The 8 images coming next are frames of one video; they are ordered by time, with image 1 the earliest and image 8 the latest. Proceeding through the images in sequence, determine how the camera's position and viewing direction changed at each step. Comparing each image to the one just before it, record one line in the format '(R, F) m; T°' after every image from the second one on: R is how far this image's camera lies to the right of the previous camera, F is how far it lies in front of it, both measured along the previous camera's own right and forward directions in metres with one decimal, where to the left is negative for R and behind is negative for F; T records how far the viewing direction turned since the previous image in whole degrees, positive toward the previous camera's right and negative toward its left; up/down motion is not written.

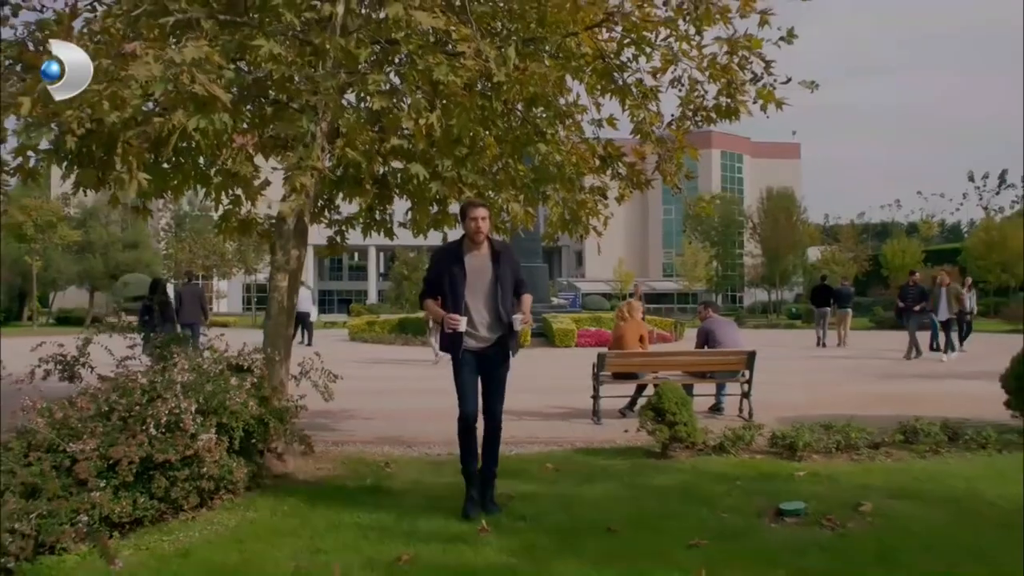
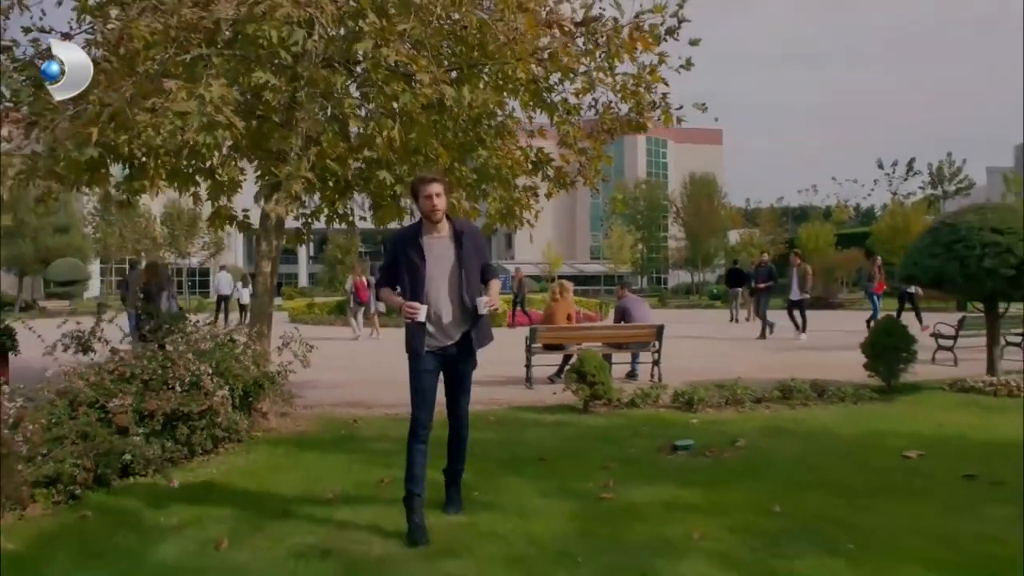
(-0.2, -1.5) m; +4°
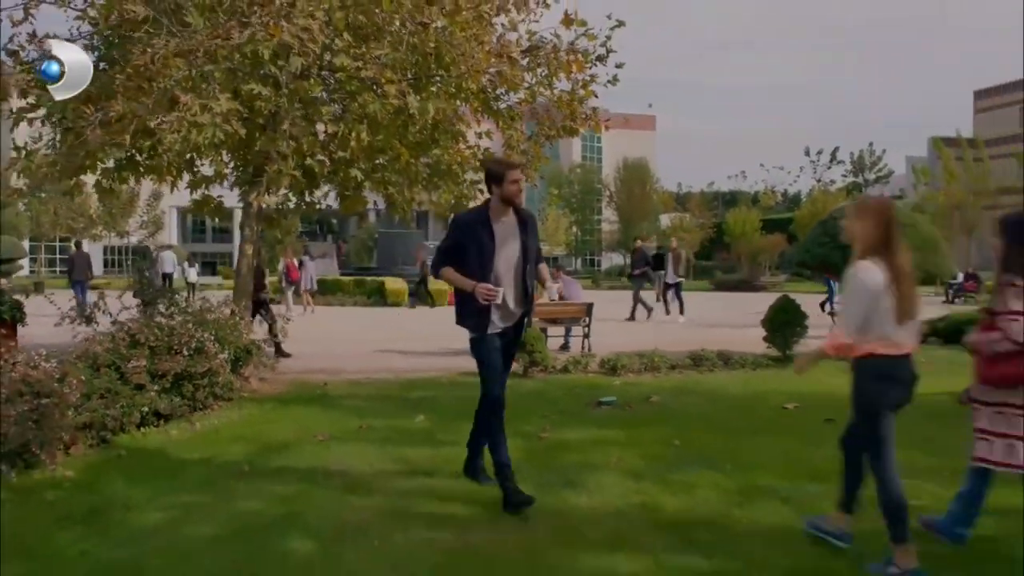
(-0.2, -1.4) m; +4°
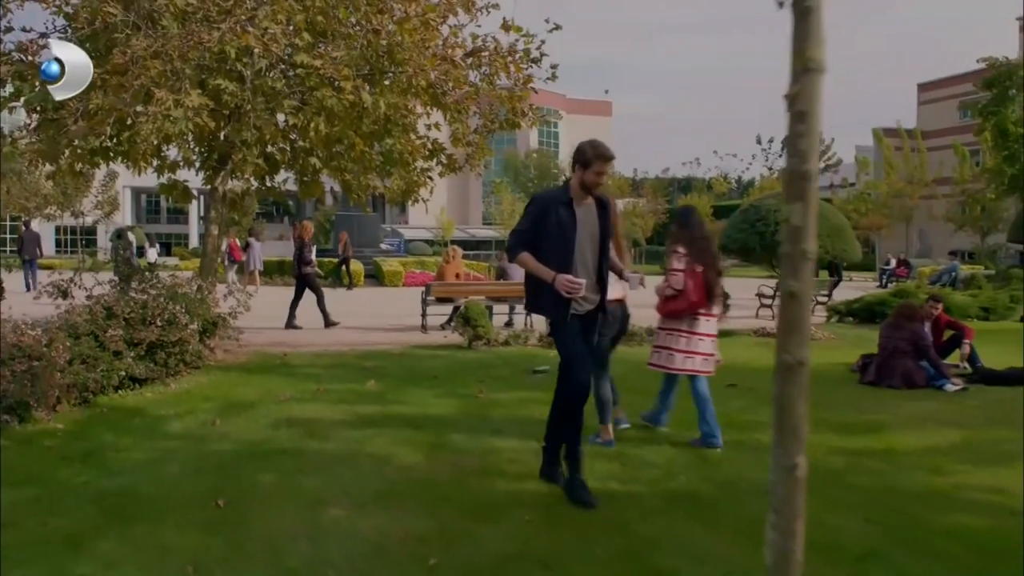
(+0.1, -1.0) m; +3°
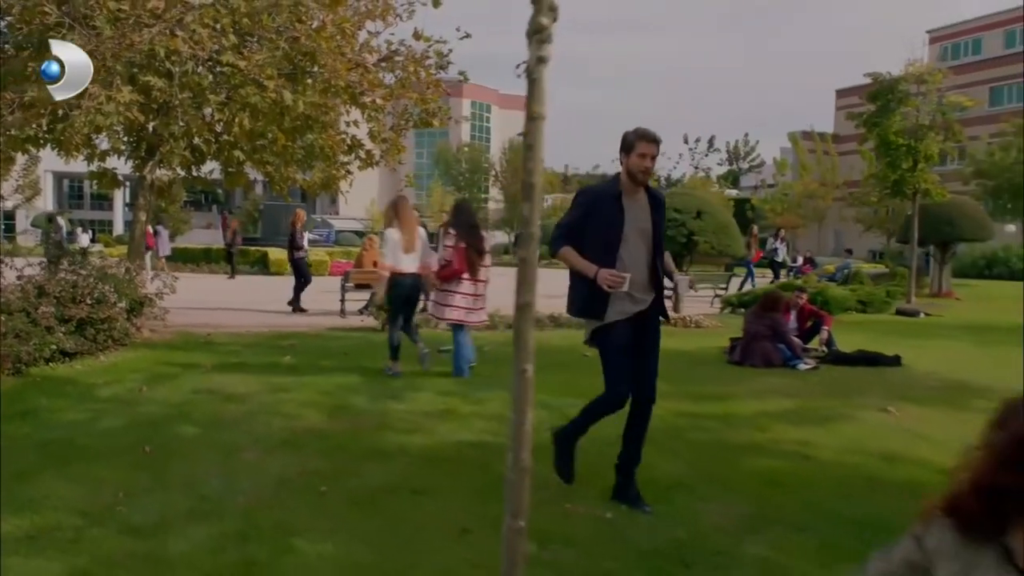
(+0.3, -1.0) m; +4°
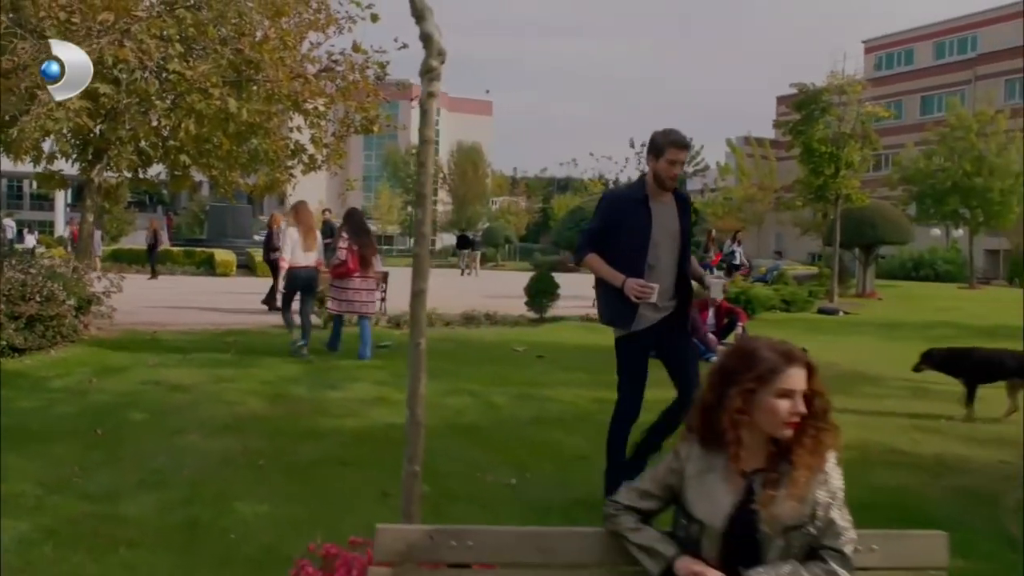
(+0.2, -0.6) m; +3°
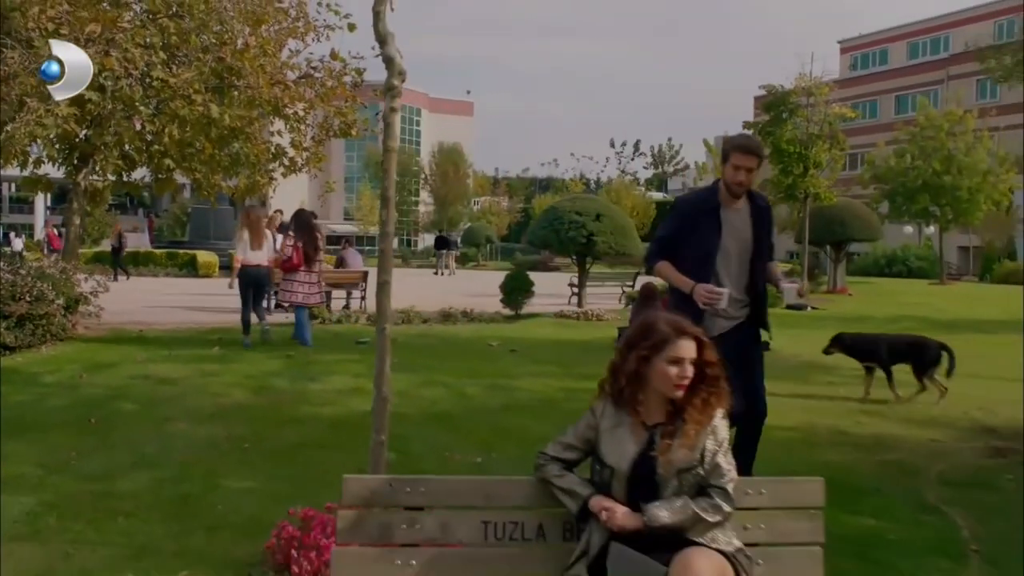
(+0.1, -0.5) m; +1°
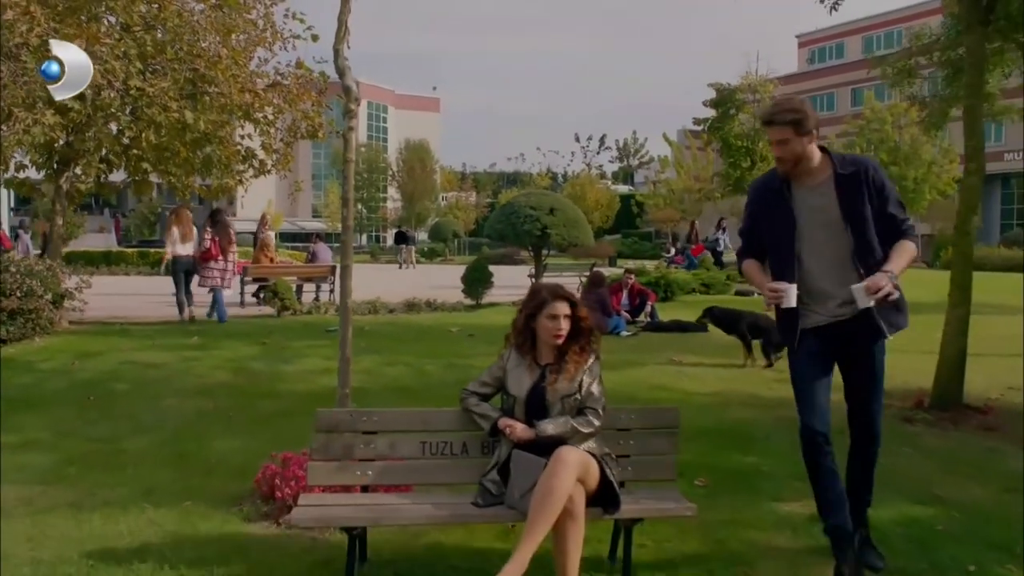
(+0.2, -0.9) m; +2°
